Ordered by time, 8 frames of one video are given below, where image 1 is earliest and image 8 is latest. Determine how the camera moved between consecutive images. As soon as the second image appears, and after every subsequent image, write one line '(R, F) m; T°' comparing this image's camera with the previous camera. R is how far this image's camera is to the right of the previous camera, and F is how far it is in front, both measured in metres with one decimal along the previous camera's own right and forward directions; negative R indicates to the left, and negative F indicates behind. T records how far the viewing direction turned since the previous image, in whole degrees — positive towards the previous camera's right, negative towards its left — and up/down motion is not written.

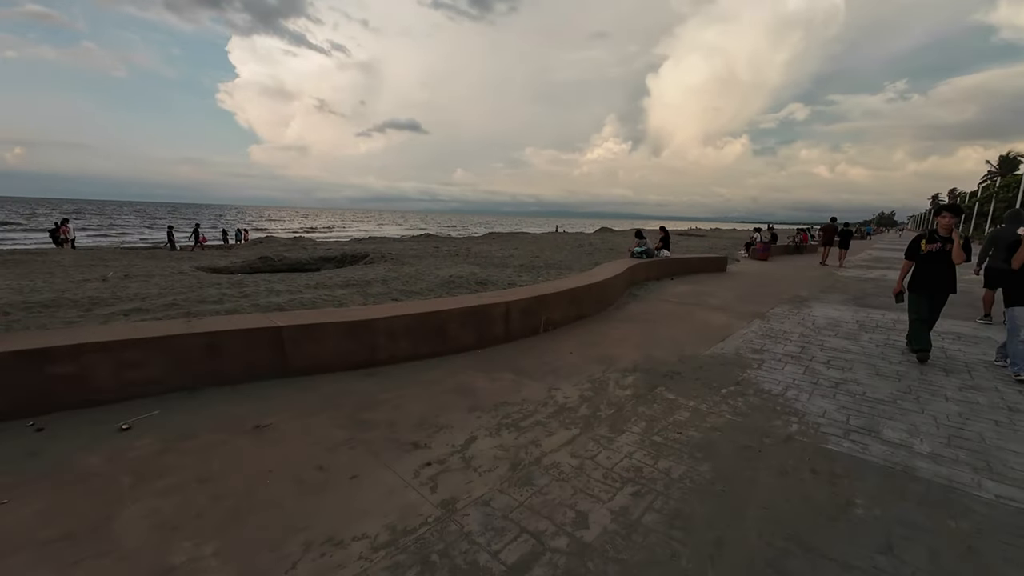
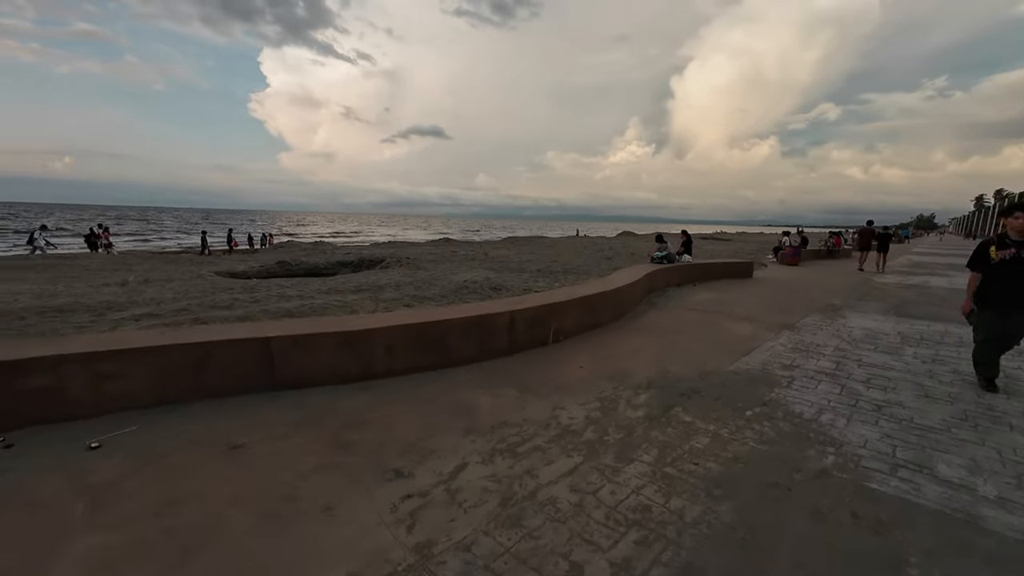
(+0.2, +0.3) m; -3°
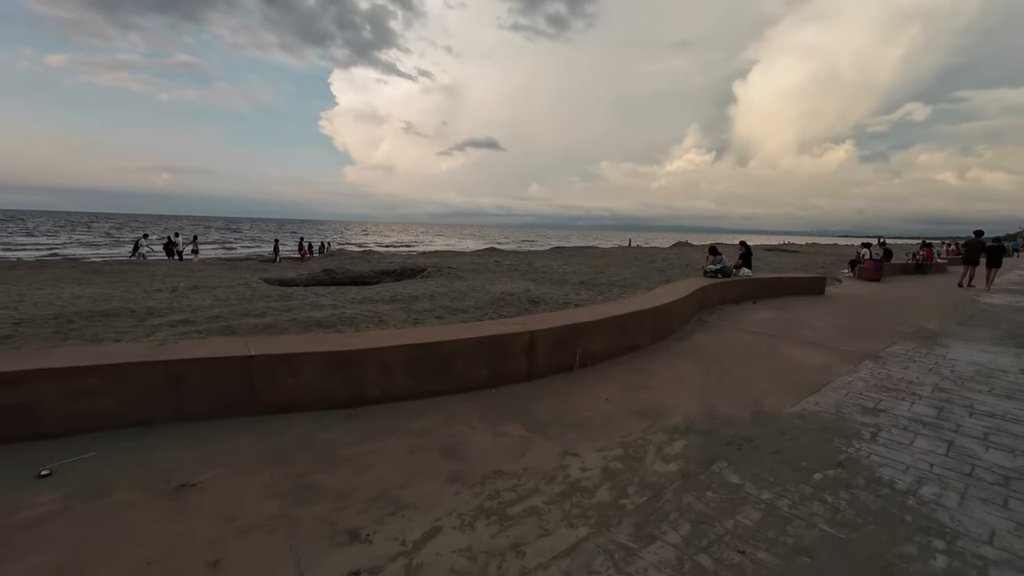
(+0.3, +0.5) m; -7°
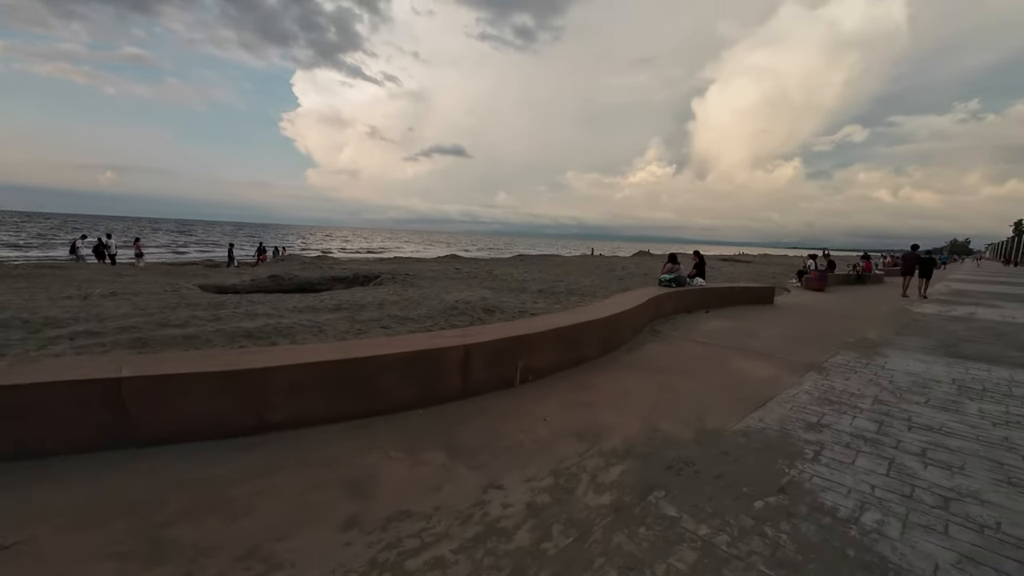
(+0.3, +0.3) m; +4°
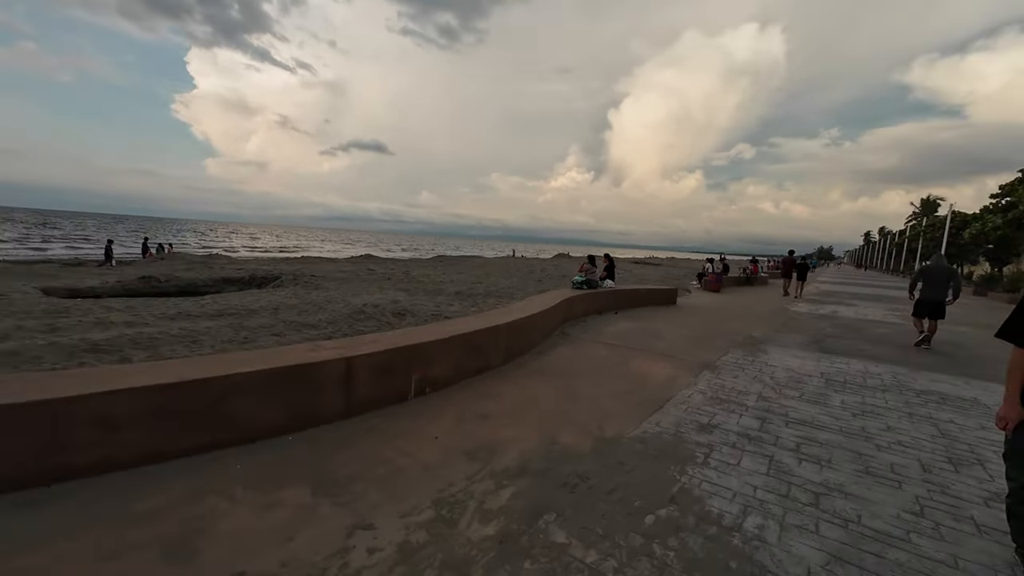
(+0.3, +0.3) m; +10°
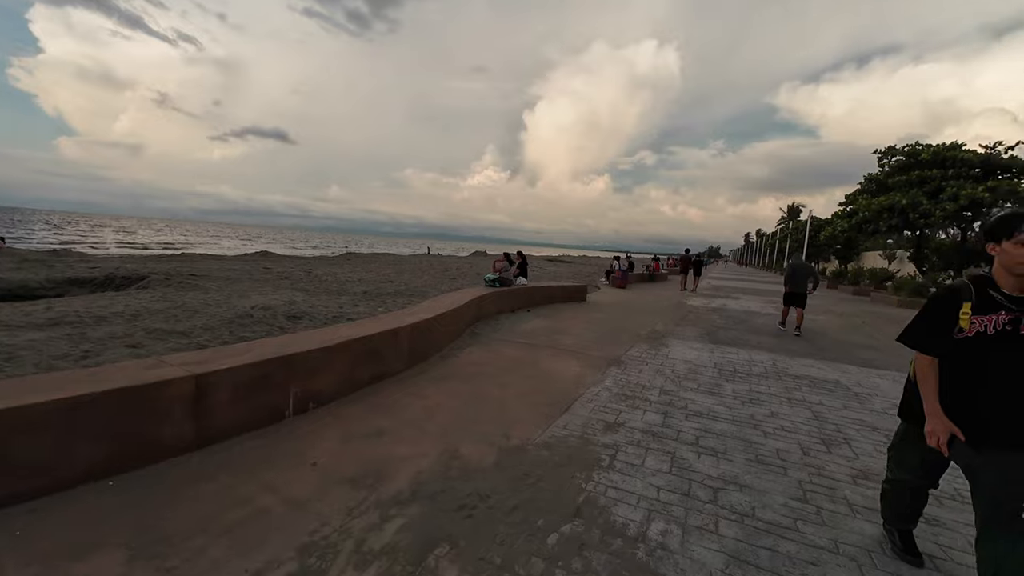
(+0.2, +0.3) m; +11°
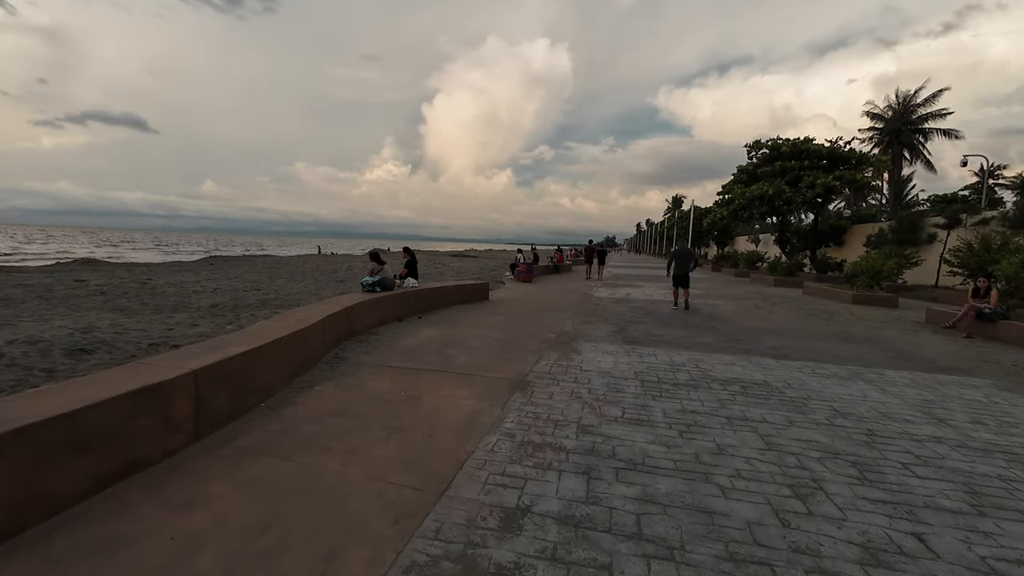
(+0.4, +1.4) m; +12°
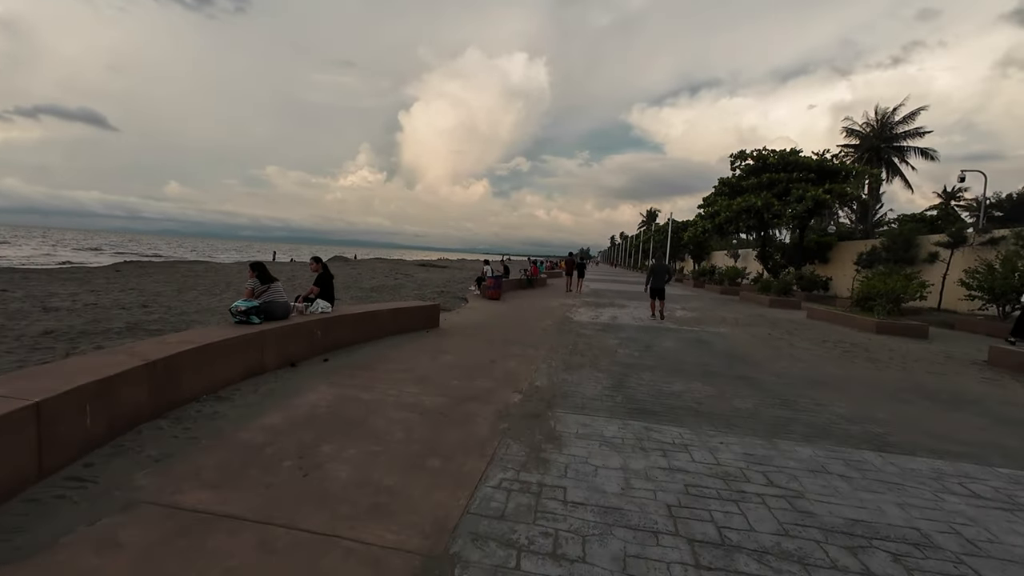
(+0.3, +2.5) m; +3°
